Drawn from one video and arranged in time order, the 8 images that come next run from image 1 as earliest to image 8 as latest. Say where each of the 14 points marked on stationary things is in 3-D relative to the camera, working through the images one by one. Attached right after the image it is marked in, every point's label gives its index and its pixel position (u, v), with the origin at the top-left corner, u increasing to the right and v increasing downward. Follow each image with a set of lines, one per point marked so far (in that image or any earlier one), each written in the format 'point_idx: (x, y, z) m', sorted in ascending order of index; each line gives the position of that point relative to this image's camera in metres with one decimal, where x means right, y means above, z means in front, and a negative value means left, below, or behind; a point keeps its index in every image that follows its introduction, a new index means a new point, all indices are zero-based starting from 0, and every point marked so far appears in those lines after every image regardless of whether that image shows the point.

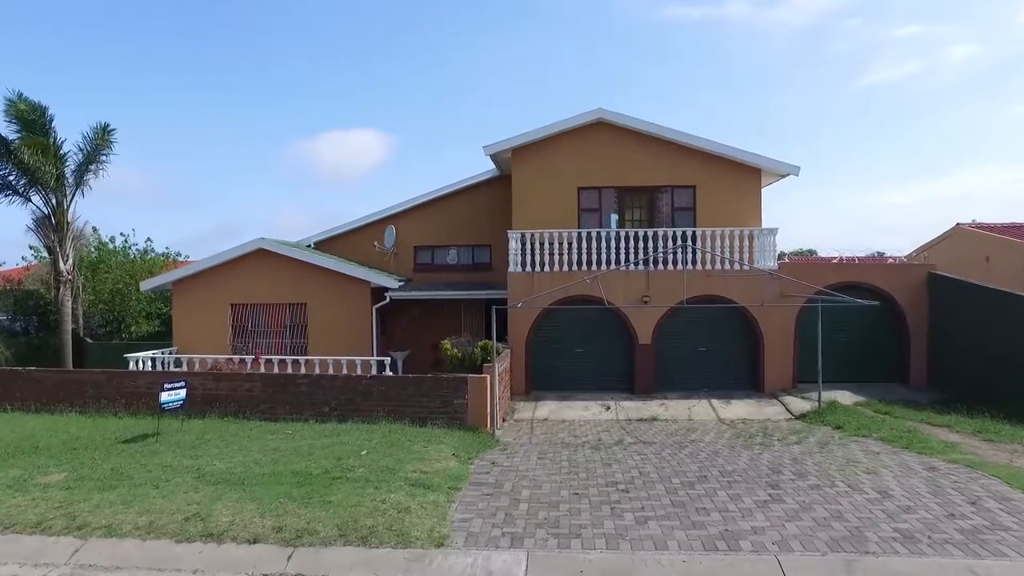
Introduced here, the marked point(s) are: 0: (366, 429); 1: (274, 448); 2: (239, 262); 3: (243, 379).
0: (-2.3, -2.2, +10.2) m
1: (-3.3, -2.2, +8.8) m
2: (-8.0, +0.7, +18.9) m
3: (-4.8, -1.7, +11.7) m
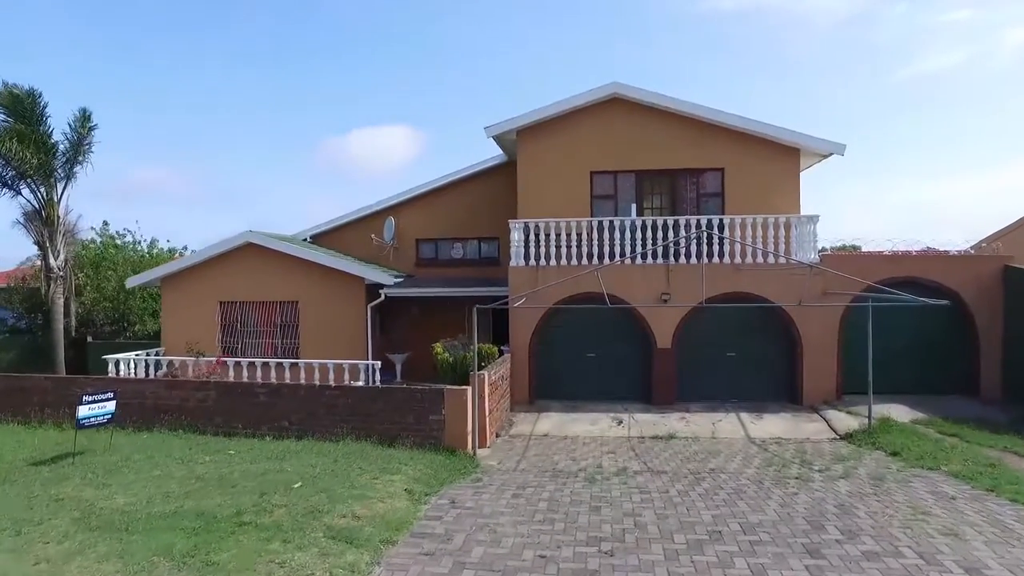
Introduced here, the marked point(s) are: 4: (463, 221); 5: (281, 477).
0: (-2.6, -2.2, +8.6) m
1: (-3.6, -2.1, +7.3) m
2: (-7.8, +0.8, +17.6) m
3: (-5.0, -1.6, +10.3) m
4: (-1.4, +2.0, +18.5) m
5: (-2.6, -2.1, +7.2) m
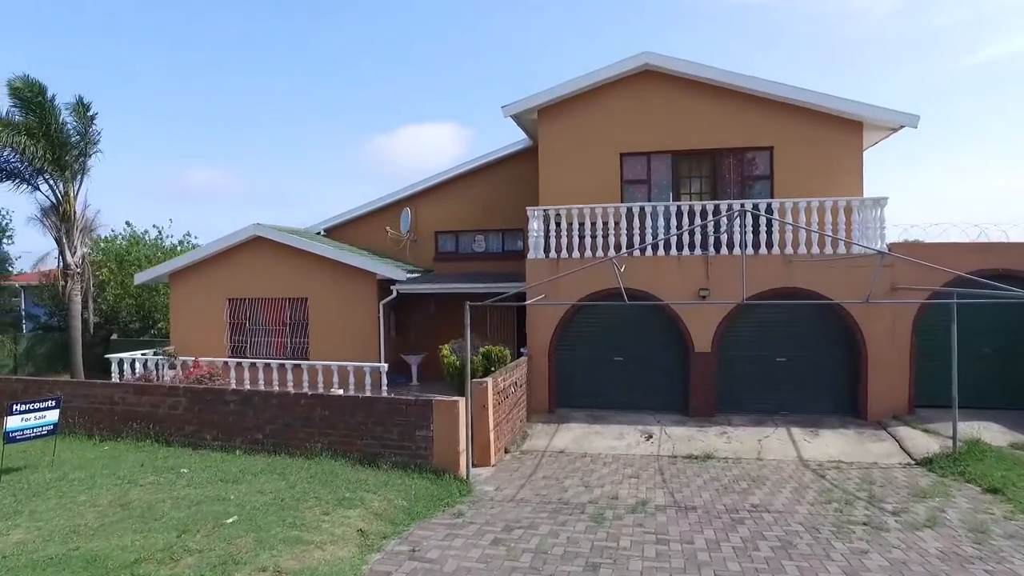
0: (-2.6, -2.1, +7.3) m
1: (-3.7, -2.0, +6.1) m
2: (-7.1, +0.9, +16.7) m
3: (-4.9, -1.5, +9.2) m
4: (-0.8, +2.1, +17.1) m
5: (-2.7, -2.0, +6.0) m
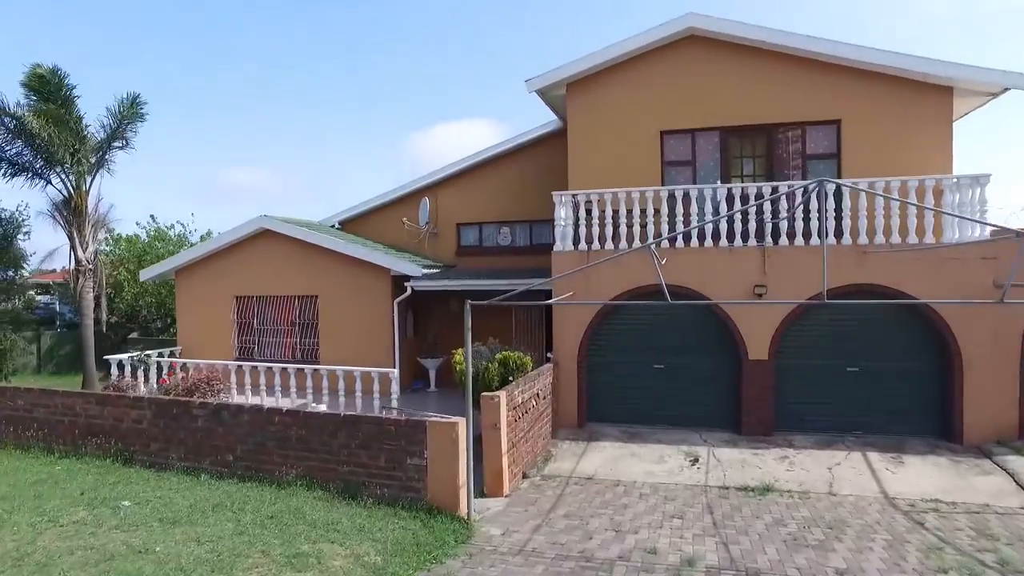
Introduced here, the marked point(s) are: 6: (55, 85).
0: (-2.5, -2.0, +6.0) m
1: (-3.7, -2.0, +4.8) m
2: (-6.5, +1.0, +15.6) m
3: (-4.7, -1.5, +7.9) m
4: (-0.1, +2.1, +15.6) m
5: (-2.7, -2.0, +4.6) m
6: (-12.5, +5.6, +17.7) m
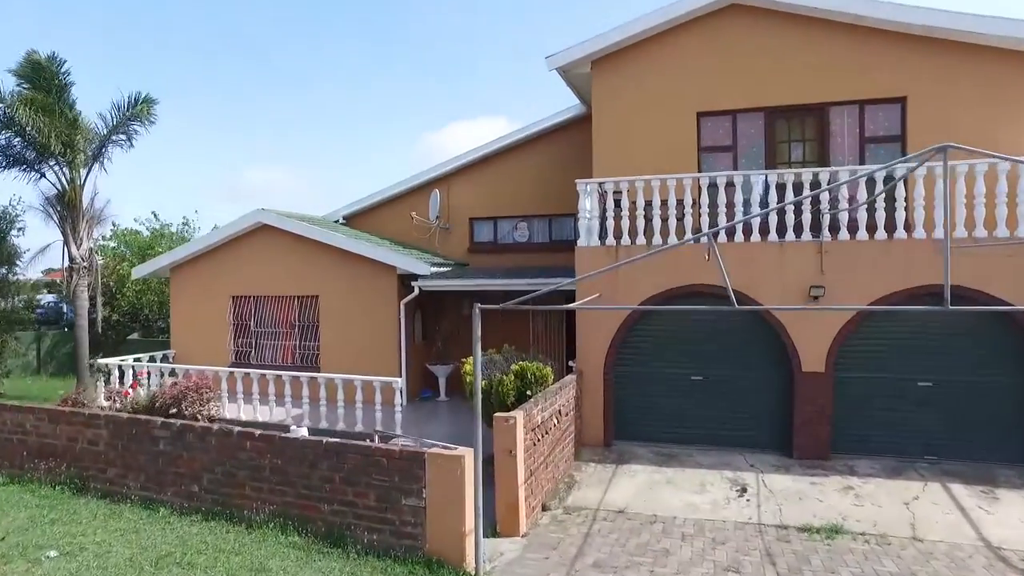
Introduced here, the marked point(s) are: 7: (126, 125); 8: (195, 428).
0: (-2.4, -2.0, +4.8) m
1: (-3.6, -2.0, +3.7) m
2: (-6.1, +1.0, +14.5) m
3: (-4.5, -1.4, +6.8) m
4: (+0.3, +2.1, +14.4) m
5: (-2.6, -2.0, +3.5) m
6: (-12.1, +5.6, +16.8) m
7: (-10.8, +4.5, +17.5) m
8: (-3.0, -1.3, +6.2) m
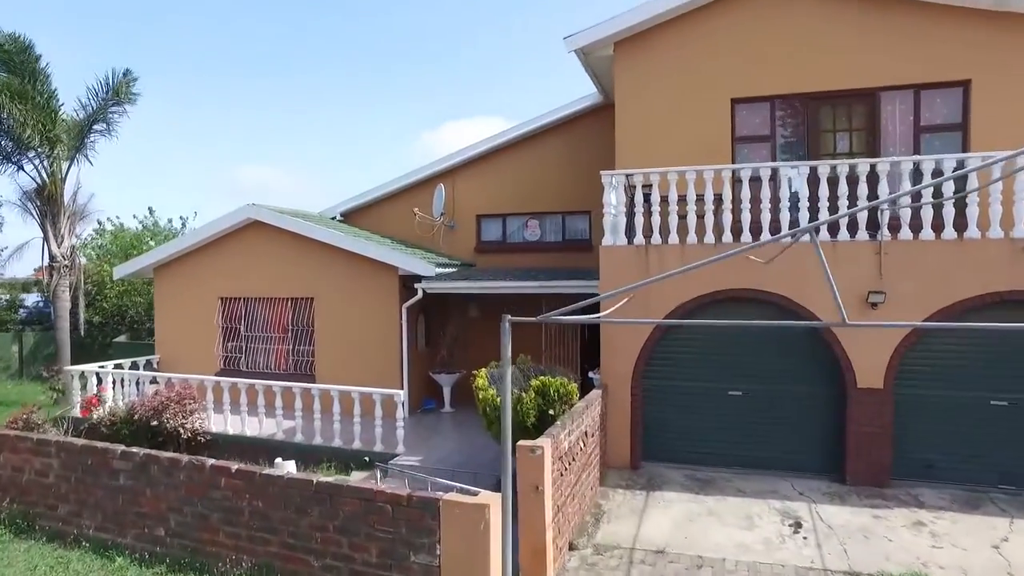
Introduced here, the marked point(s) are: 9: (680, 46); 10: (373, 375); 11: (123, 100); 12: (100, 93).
0: (-2.1, -2.1, +3.8) m
1: (-3.3, -2.0, +2.7) m
2: (-5.9, +1.0, +13.5) m
3: (-4.3, -1.5, +5.8) m
4: (+0.5, +2.1, +13.4) m
5: (-2.4, -2.0, +2.4) m
6: (-11.9, +5.6, +15.8) m
7: (-10.6, +4.5, +16.5) m
8: (-2.8, -1.4, +5.2) m
9: (+2.6, +3.7, +9.8) m
10: (-2.7, -1.6, +12.3) m
11: (-10.3, +4.8, +16.7) m
12: (-10.6, +4.9, +16.4) m
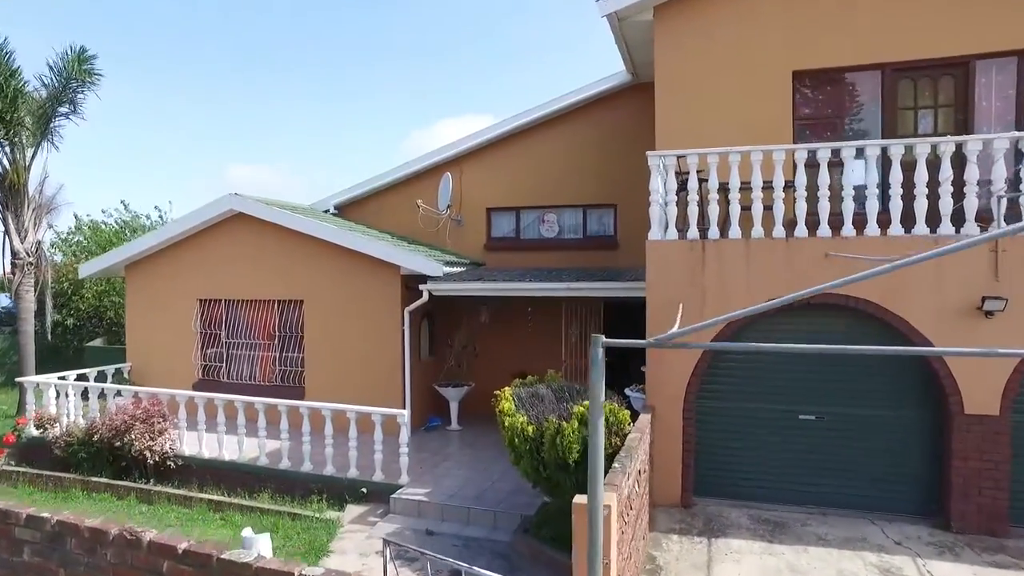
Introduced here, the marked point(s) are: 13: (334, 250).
0: (-1.8, -2.1, +2.3) m
1: (-3.0, -2.0, +1.2) m
2: (-5.6, +1.0, +12.0) m
3: (-3.9, -1.5, +4.3) m
4: (+0.8, +2.0, +11.9) m
5: (-2.0, -2.0, +1.0) m
6: (-11.6, +5.6, +14.2) m
7: (-10.3, +4.5, +15.0) m
8: (-2.4, -1.4, +3.7) m
9: (+2.9, +3.6, +8.4) m
10: (-2.4, -1.7, +10.9) m
11: (-10.0, +4.8, +15.2) m
12: (-10.3, +4.9, +14.9) m
13: (-3.0, +0.6, +11.0) m
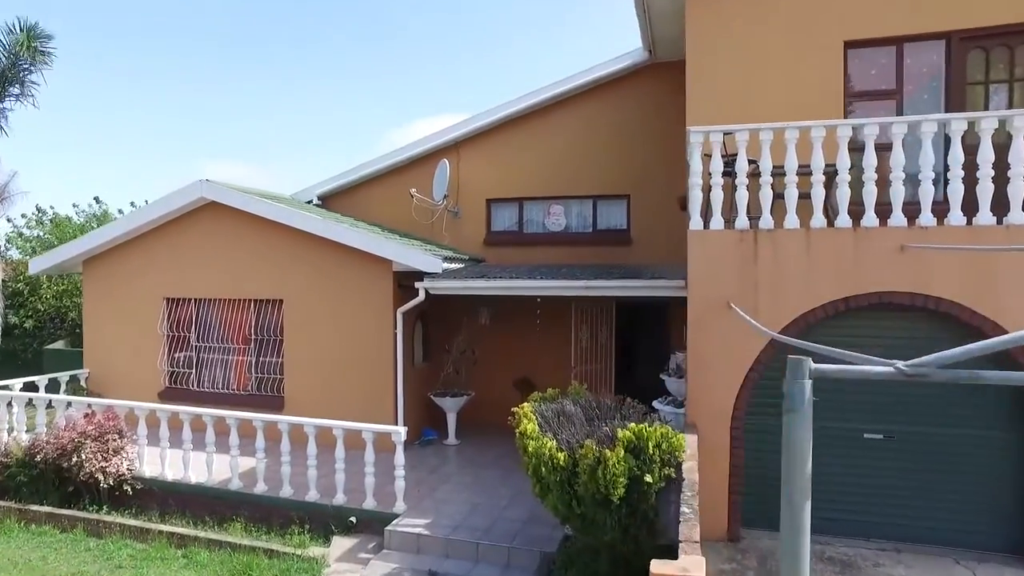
0: (-1.5, -2.0, +1.2) m
1: (-2.6, -2.0, 0.0) m
2: (-5.6, +1.0, +10.7) m
3: (-3.7, -1.4, +3.1) m
4: (+0.9, +2.1, +10.9) m
5: (-1.6, -2.0, -0.2) m
6: (-11.6, +5.7, +12.8) m
7: (-10.3, +4.6, +13.6) m
8: (-2.1, -1.3, +2.5) m
9: (+3.0, +3.7, +7.4) m
10: (-2.3, -1.6, +9.7) m
11: (-10.0, +4.9, +13.8) m
12: (-10.3, +5.0, +13.5) m
13: (-3.0, +0.7, +9.9) m
